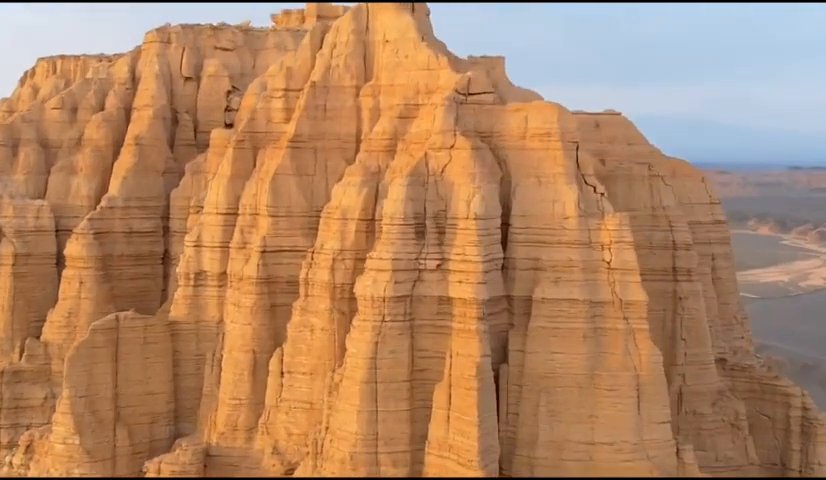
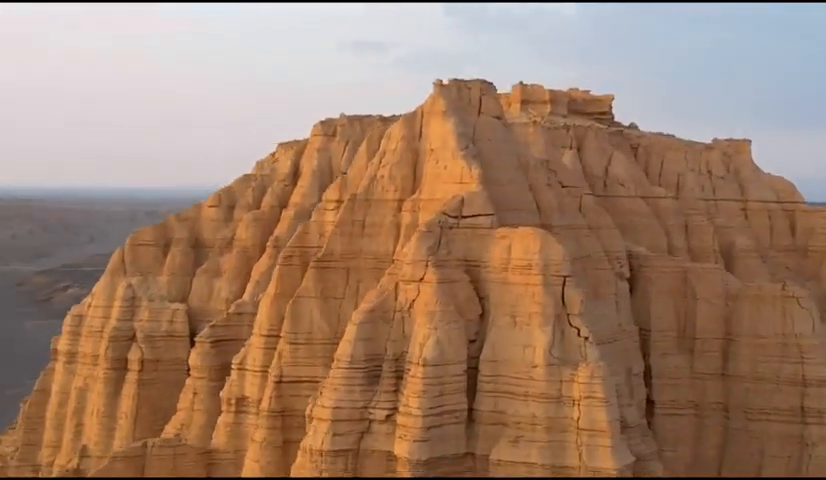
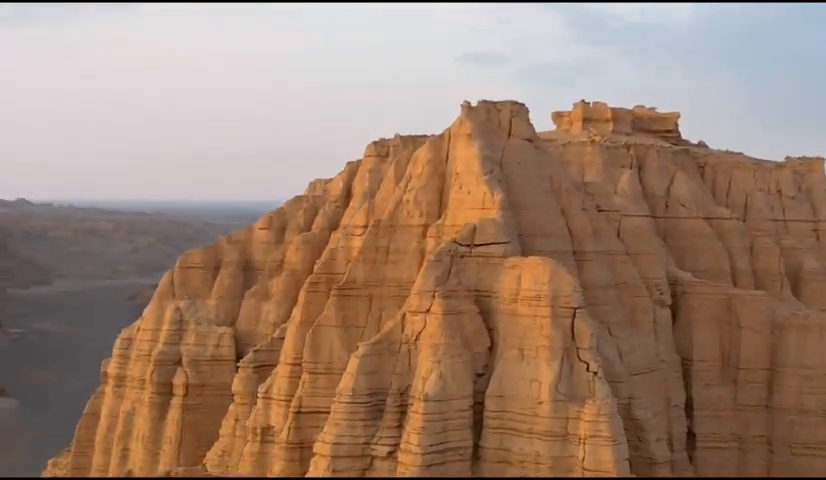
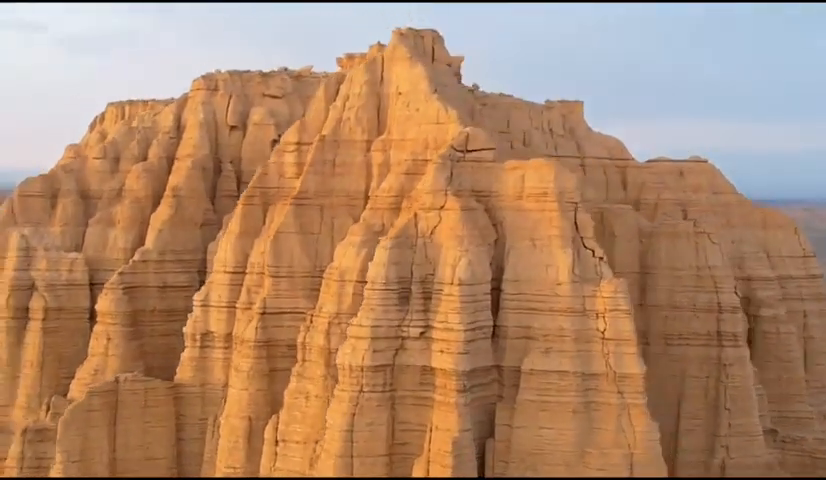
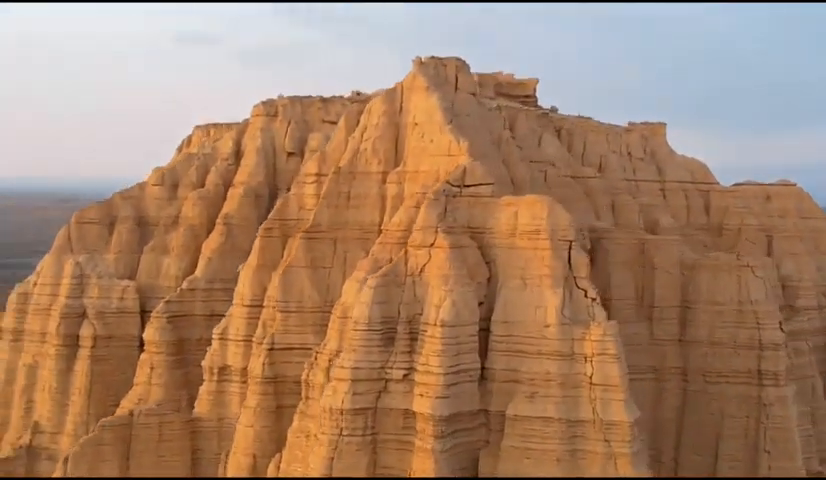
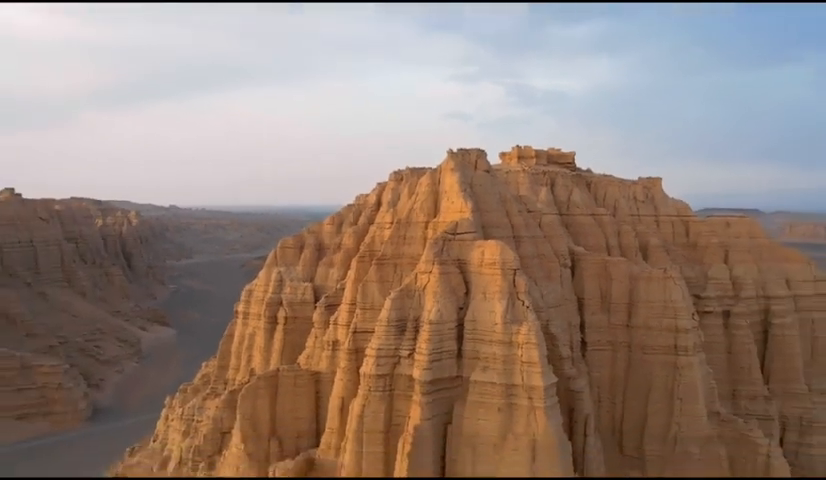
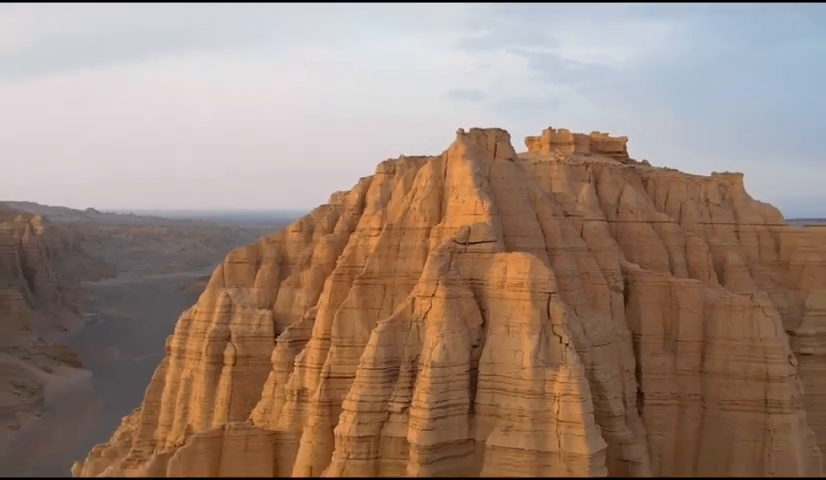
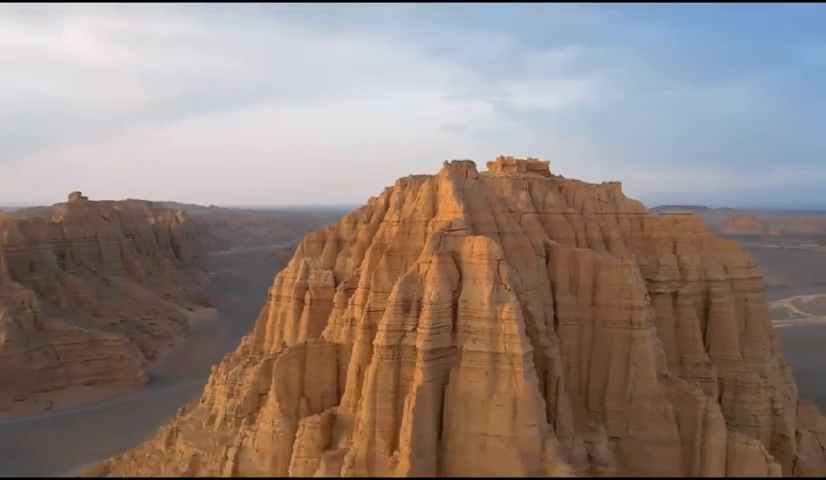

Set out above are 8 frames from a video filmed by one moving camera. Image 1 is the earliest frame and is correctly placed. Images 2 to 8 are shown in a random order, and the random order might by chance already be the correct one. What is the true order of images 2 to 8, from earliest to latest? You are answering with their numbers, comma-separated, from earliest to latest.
4, 5, 2, 3, 7, 6, 8
